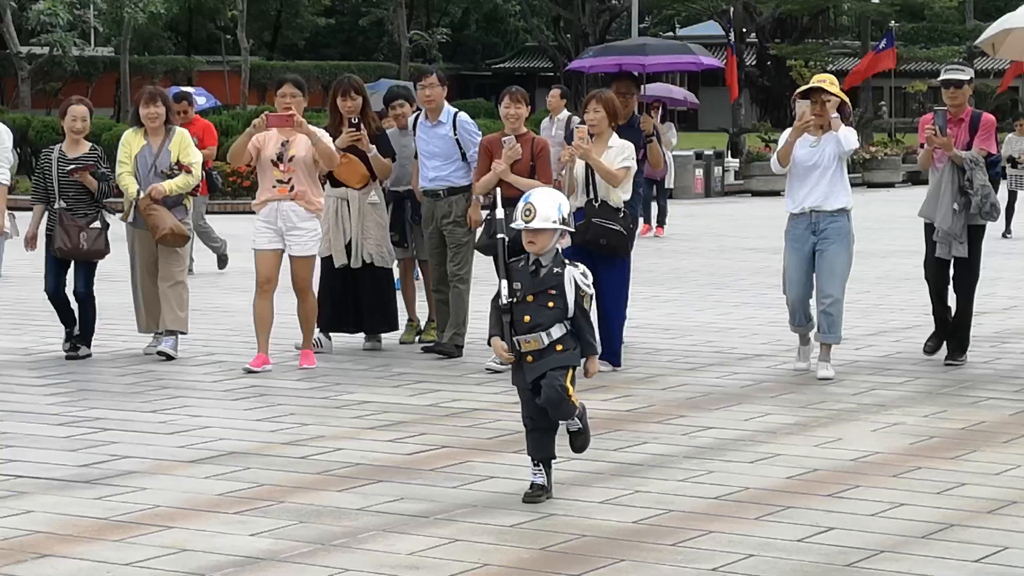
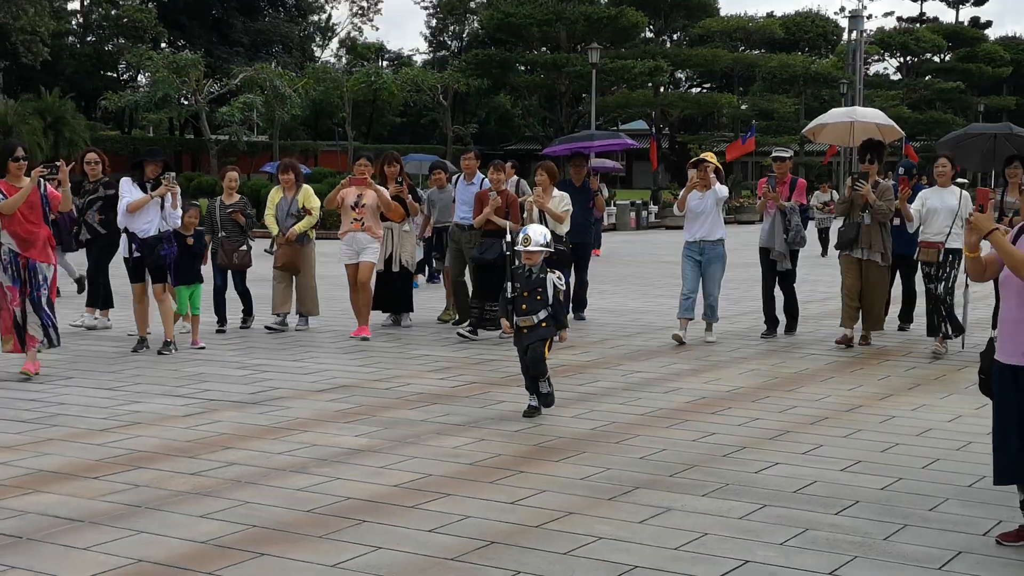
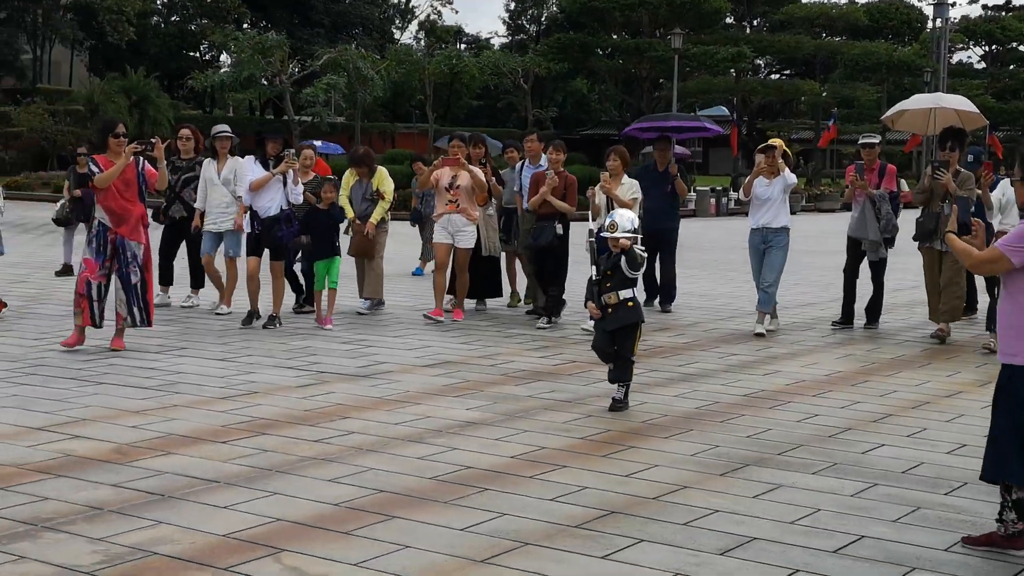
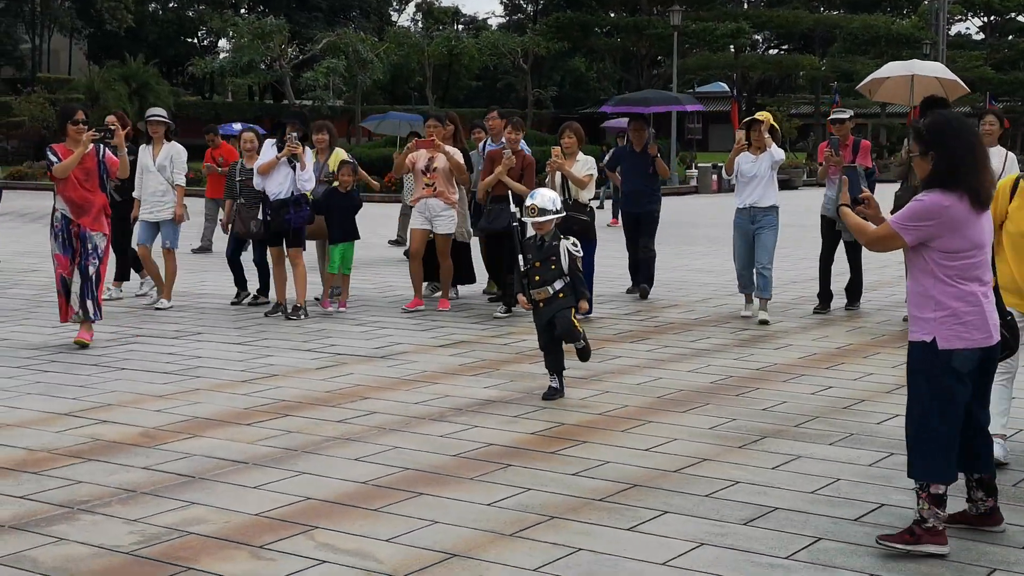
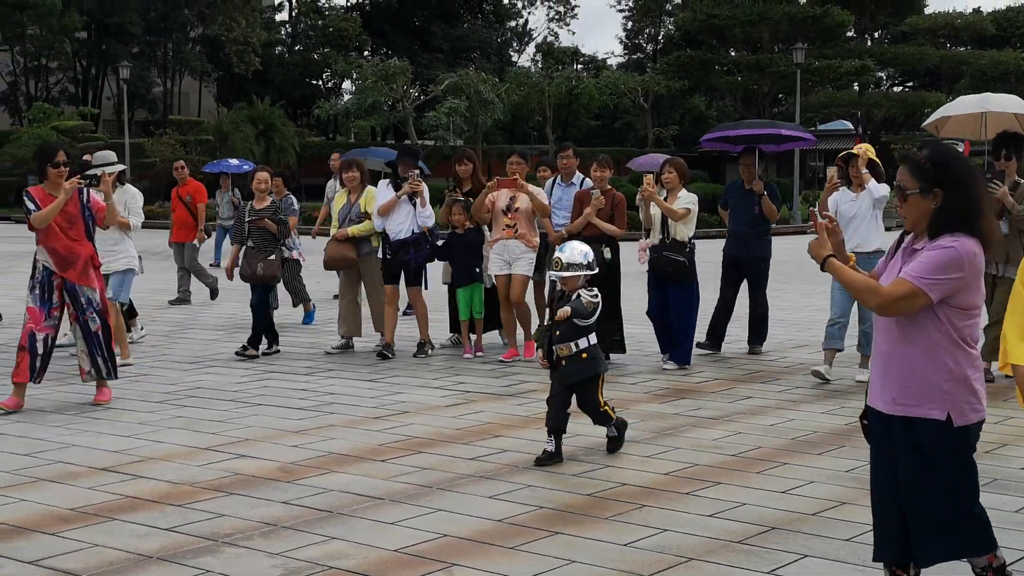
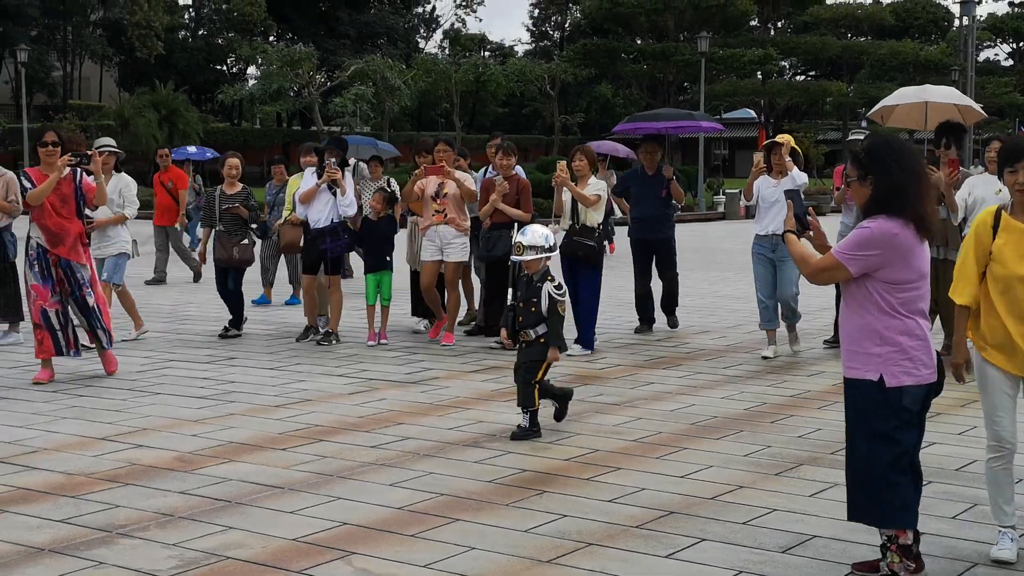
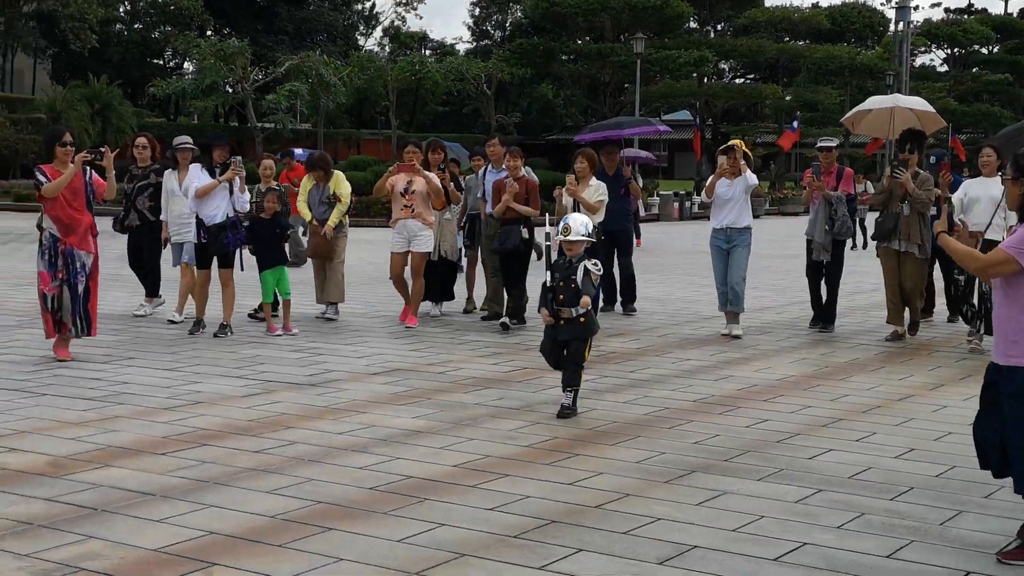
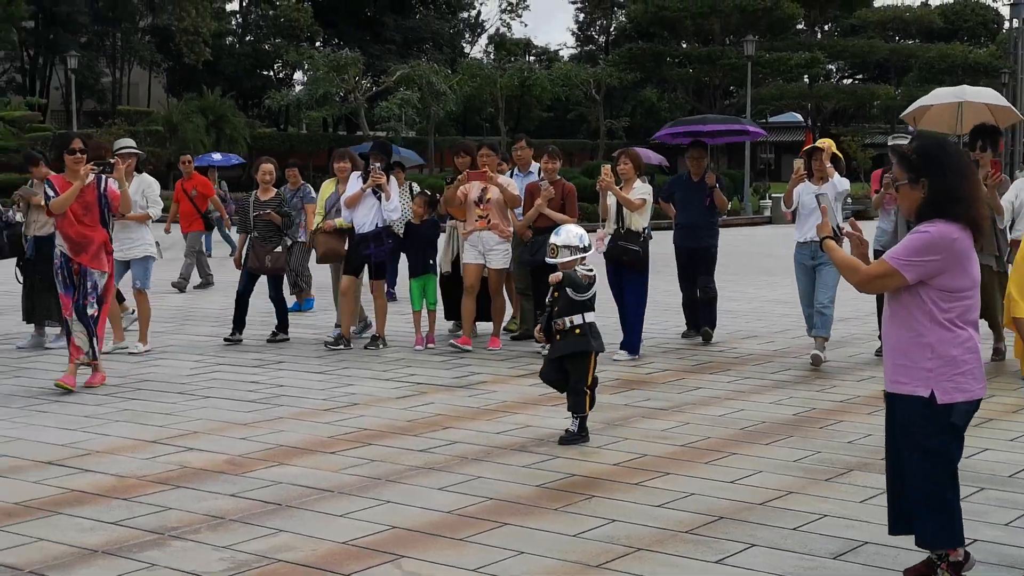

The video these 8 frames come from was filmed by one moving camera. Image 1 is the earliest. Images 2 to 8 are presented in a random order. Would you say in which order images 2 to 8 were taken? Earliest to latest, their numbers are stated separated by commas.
2, 7, 3, 4, 6, 8, 5
